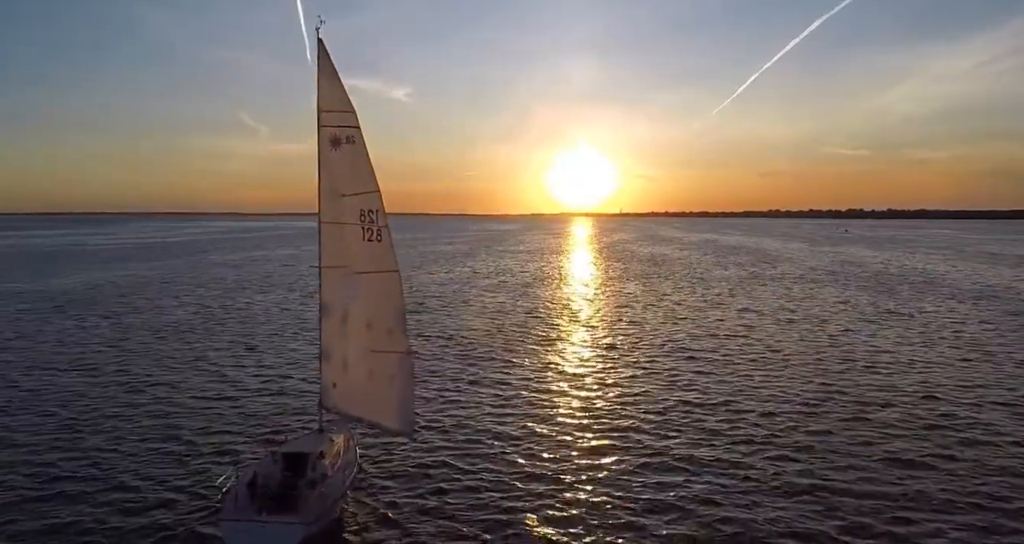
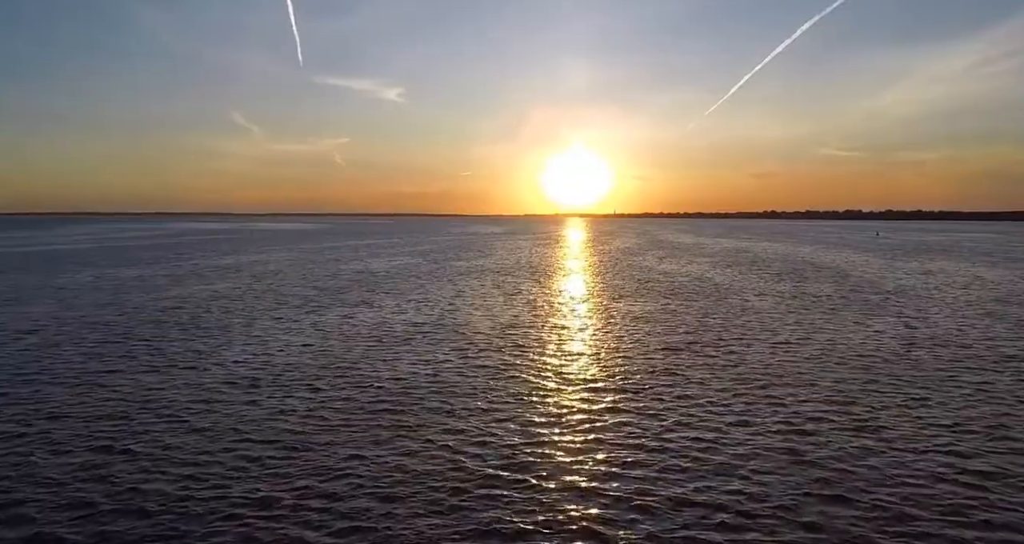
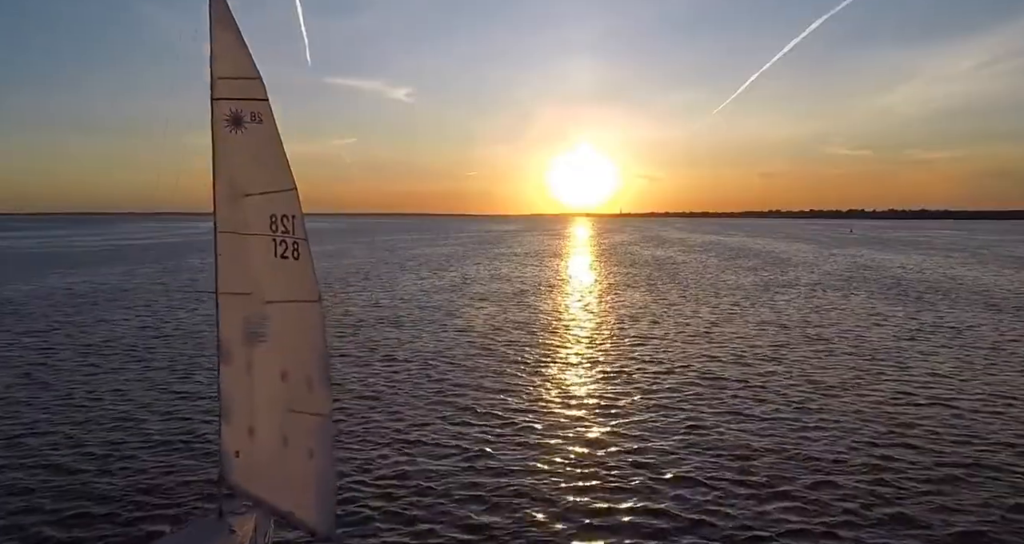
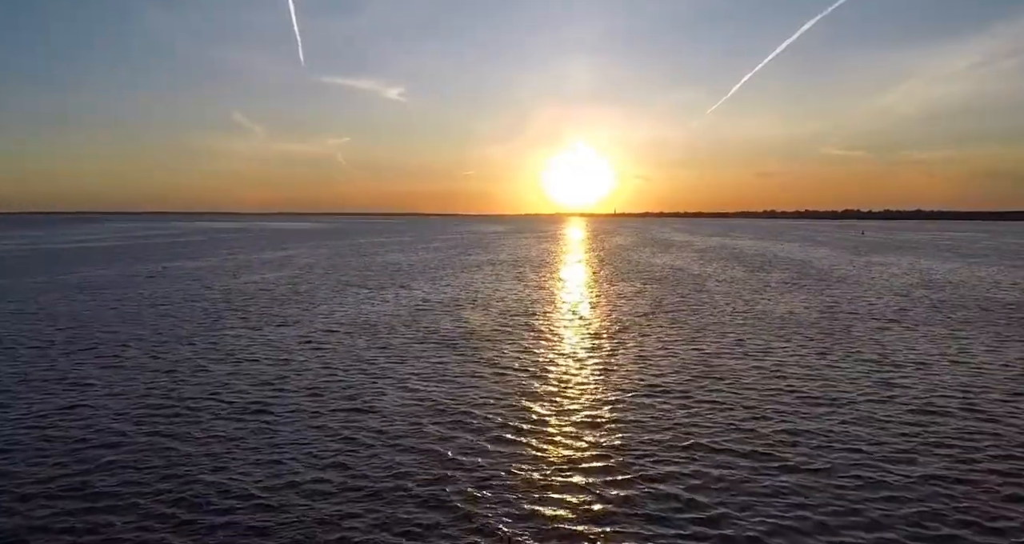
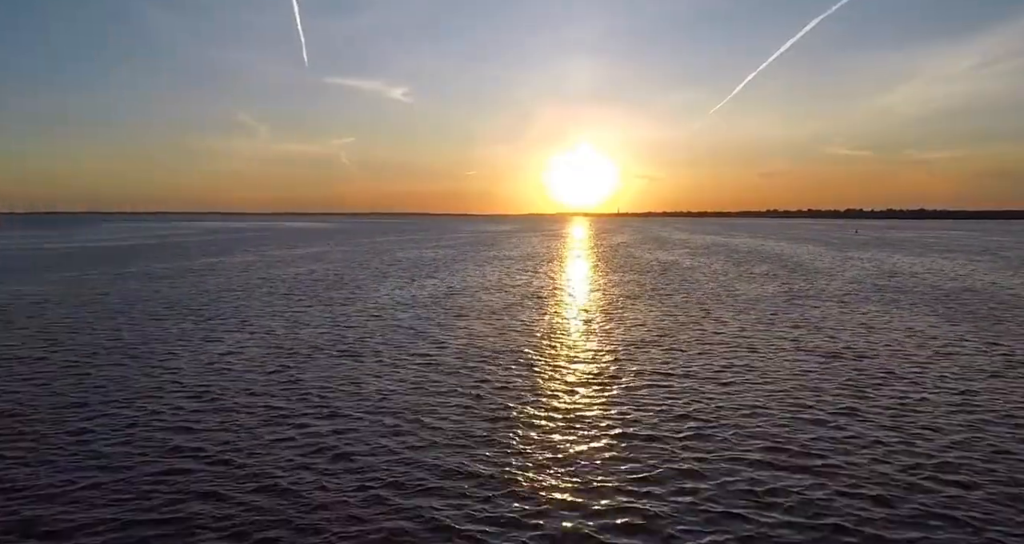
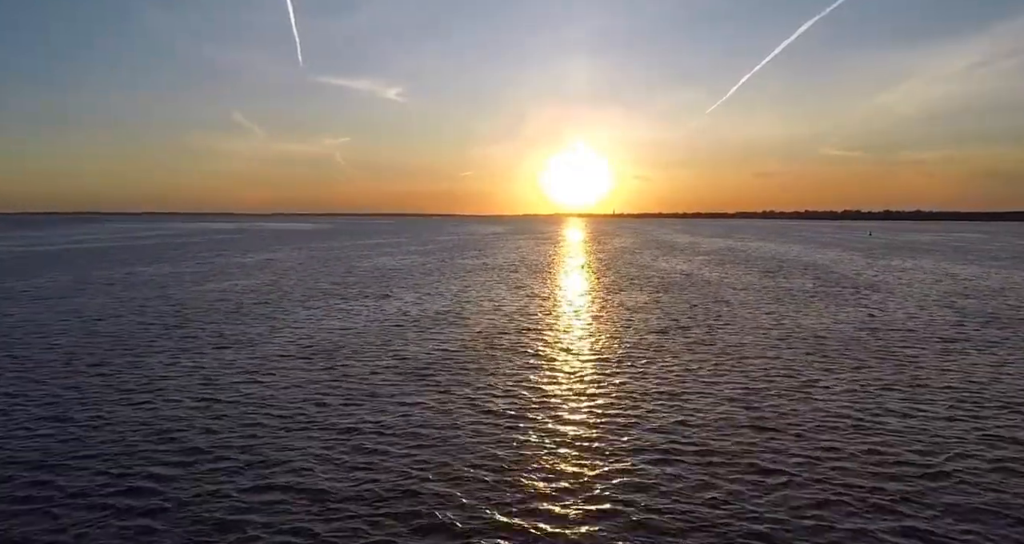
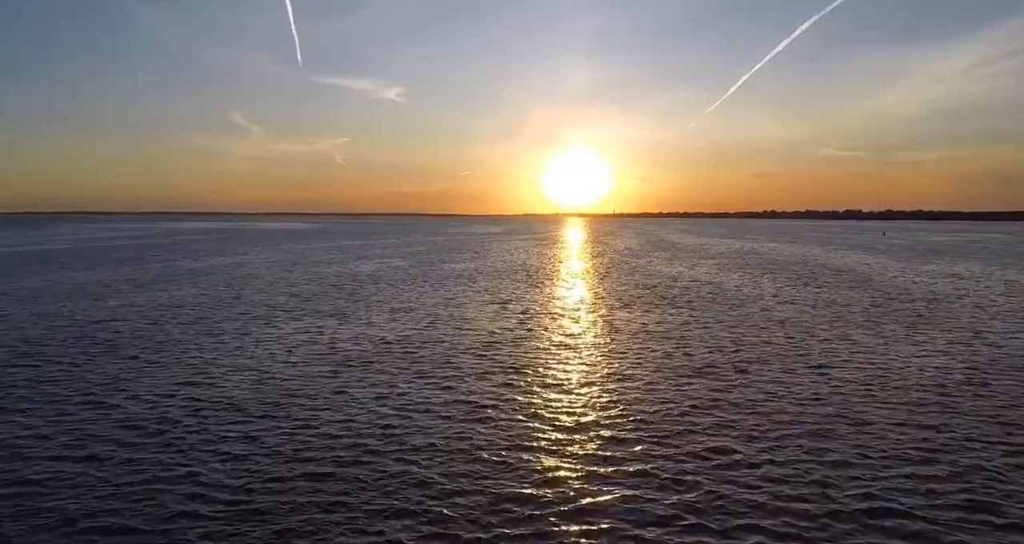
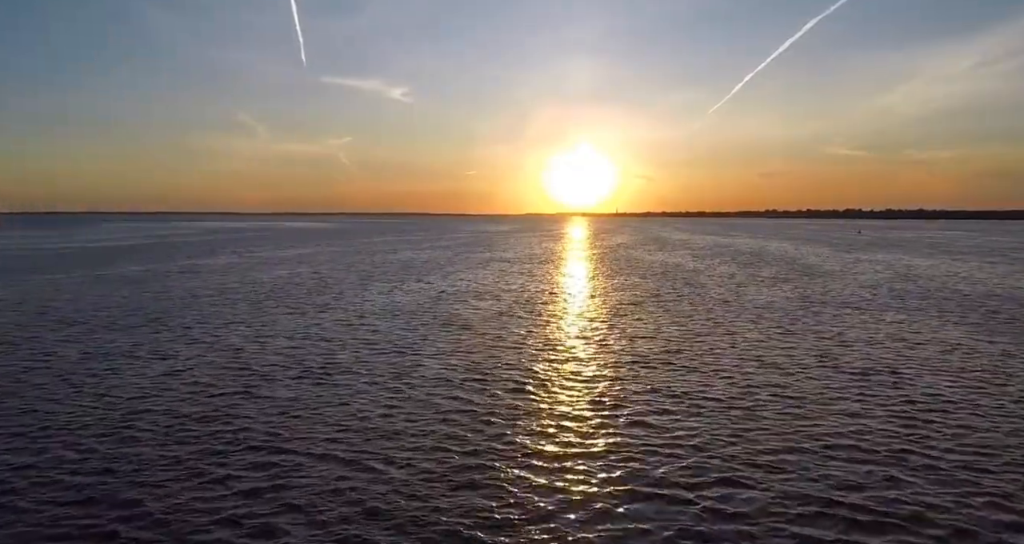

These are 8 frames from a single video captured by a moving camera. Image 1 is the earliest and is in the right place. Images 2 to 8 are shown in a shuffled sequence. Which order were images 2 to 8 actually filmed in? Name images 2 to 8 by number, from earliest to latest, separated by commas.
3, 5, 8, 4, 6, 2, 7
